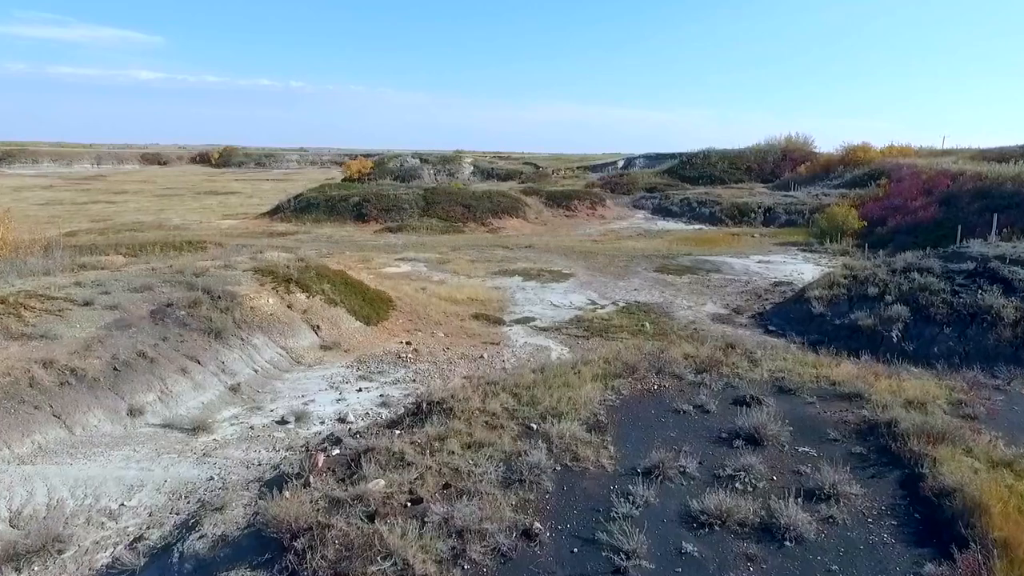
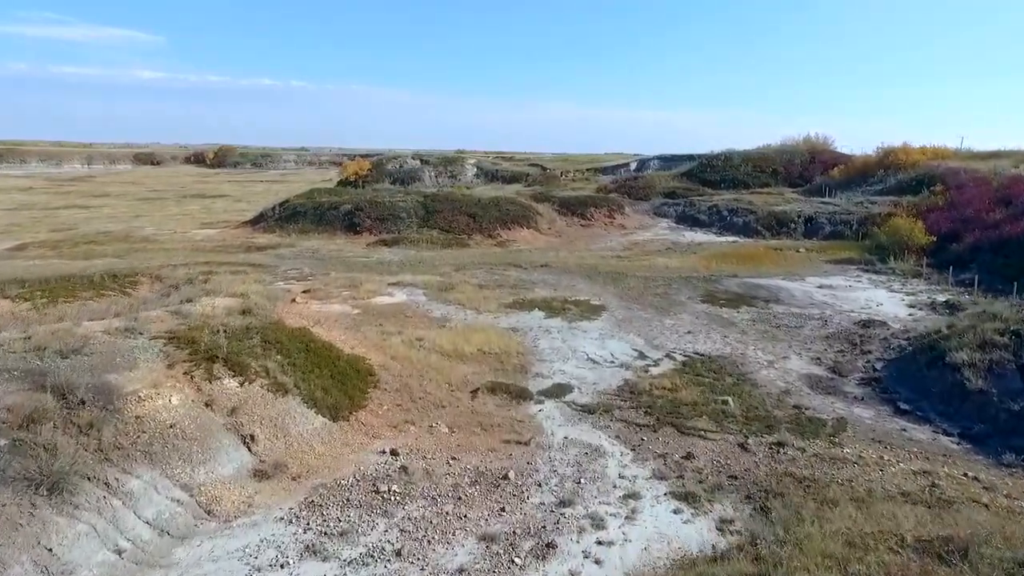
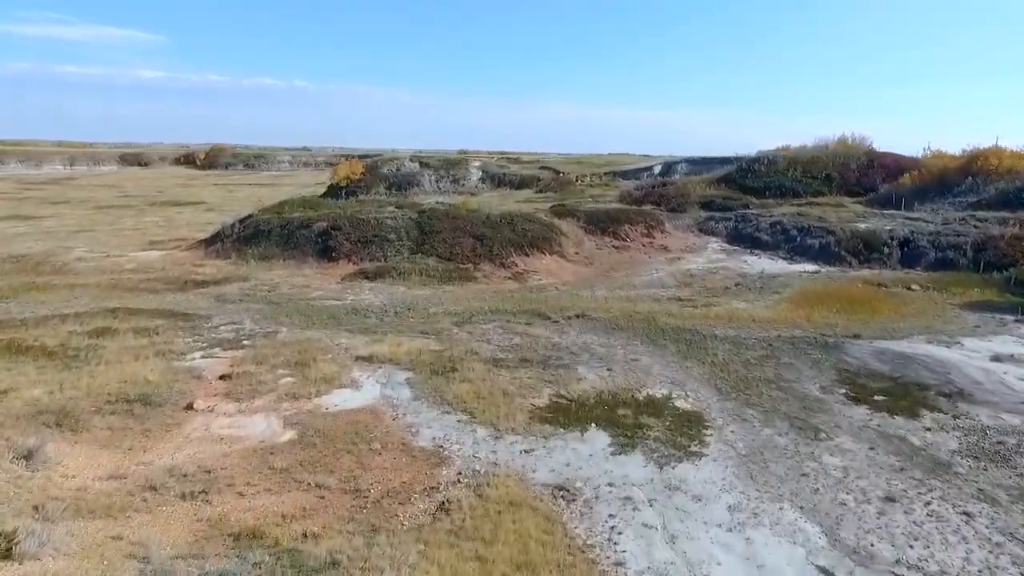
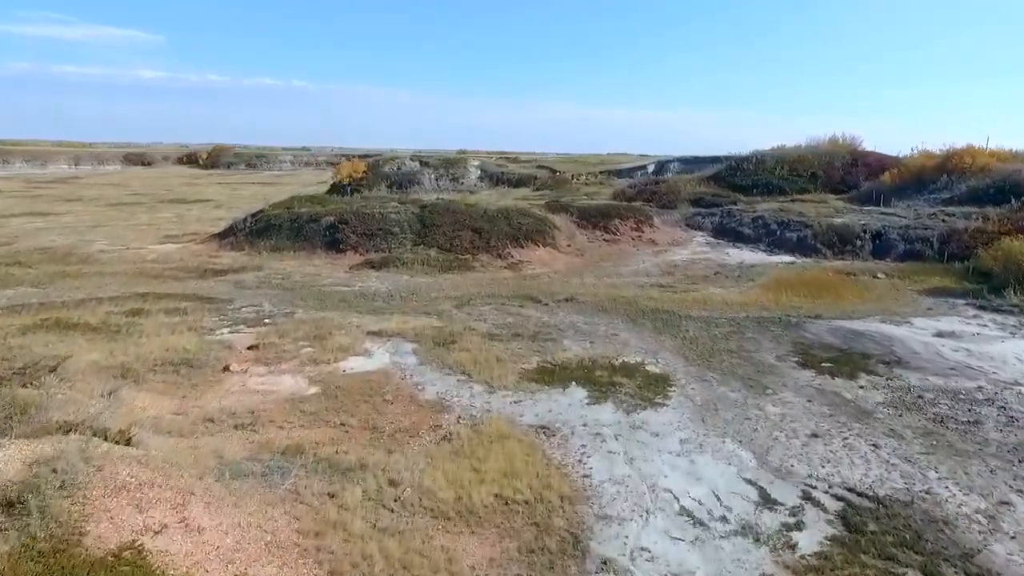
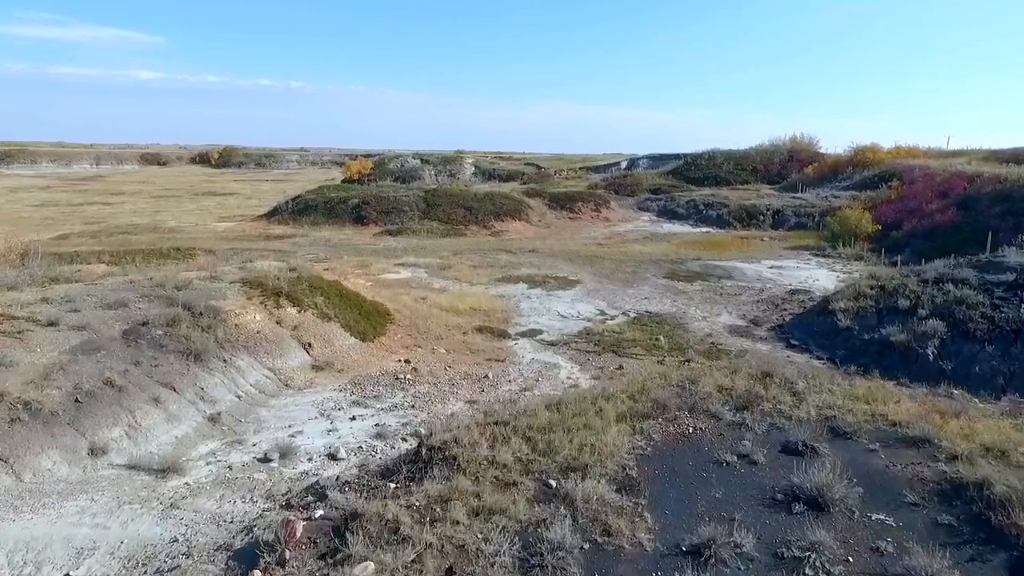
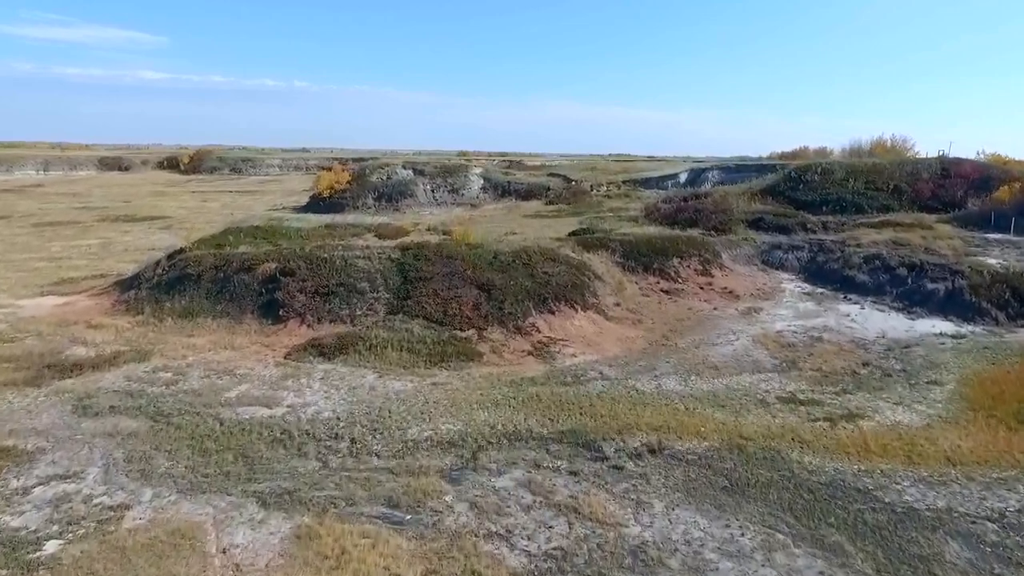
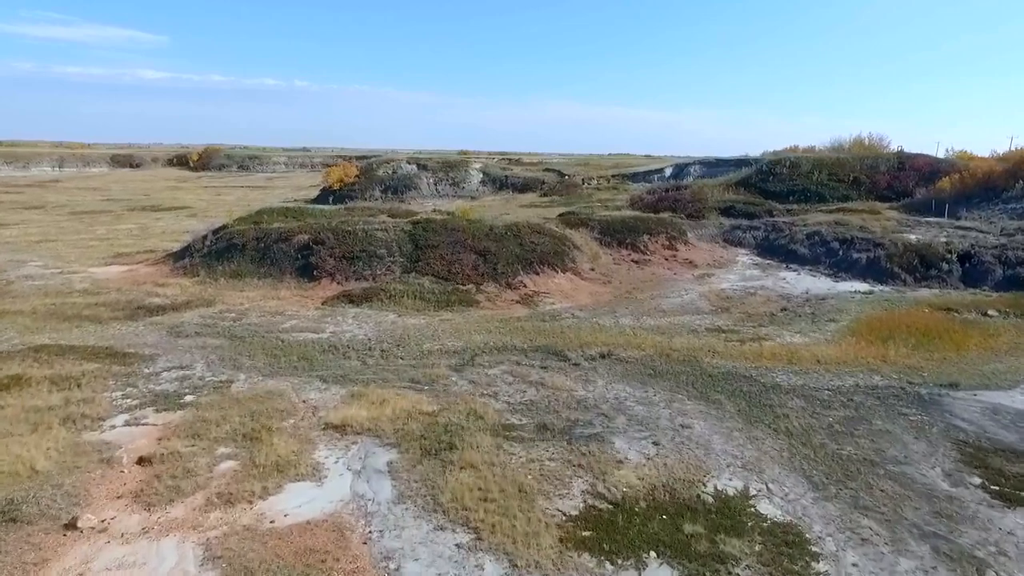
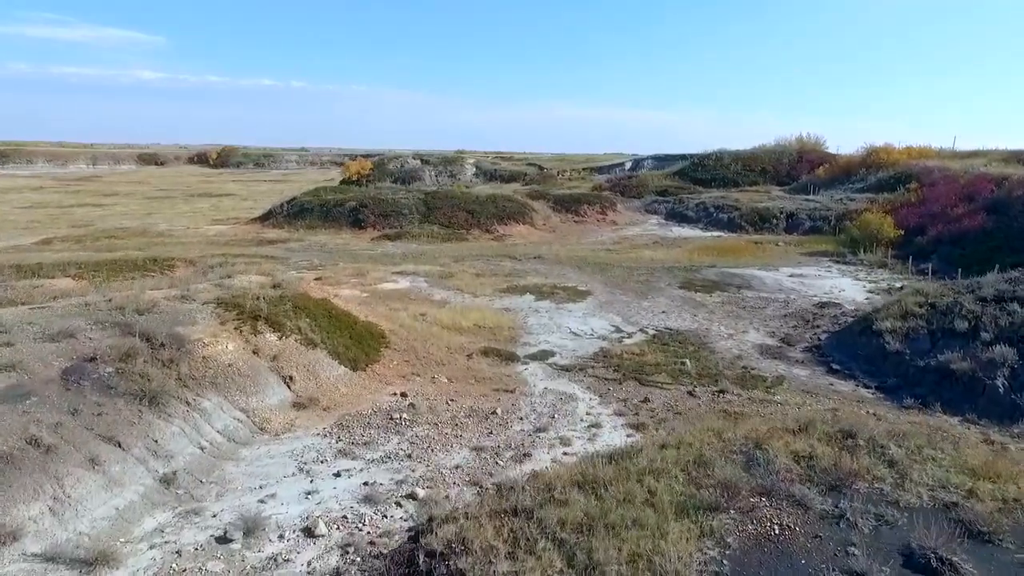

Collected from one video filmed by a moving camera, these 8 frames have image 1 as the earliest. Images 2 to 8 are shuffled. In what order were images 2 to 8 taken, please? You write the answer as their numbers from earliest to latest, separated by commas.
5, 8, 2, 4, 3, 7, 6
